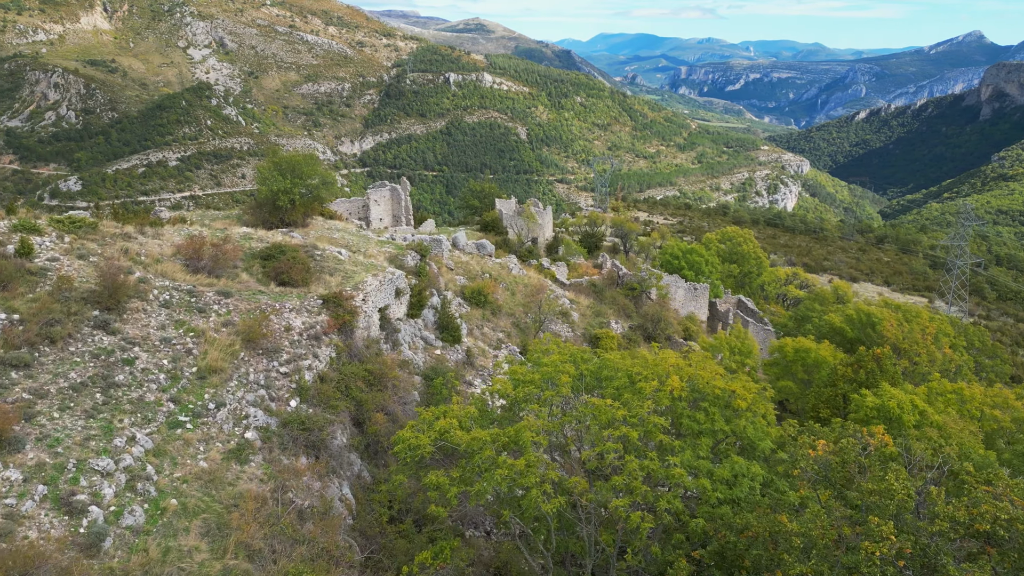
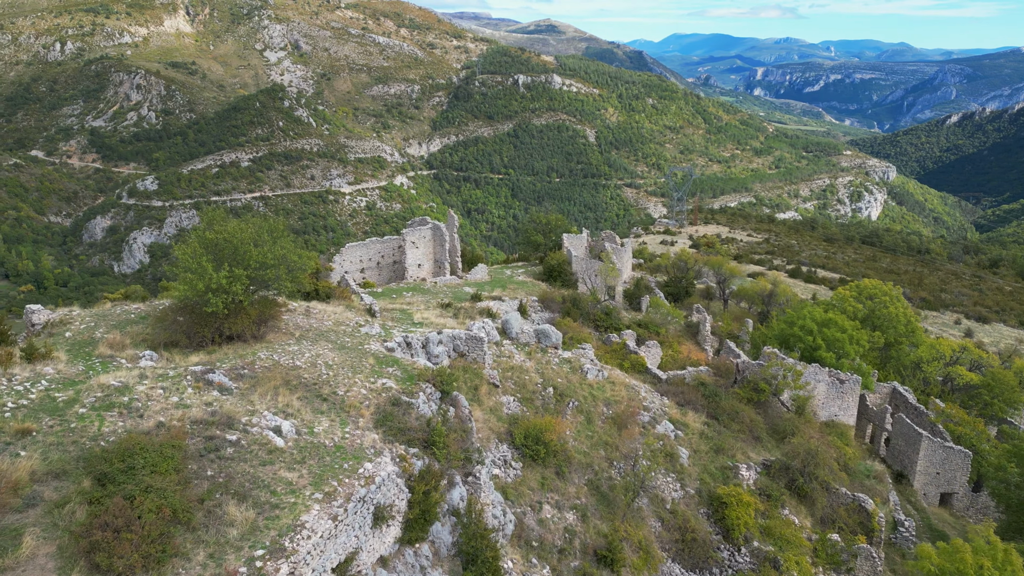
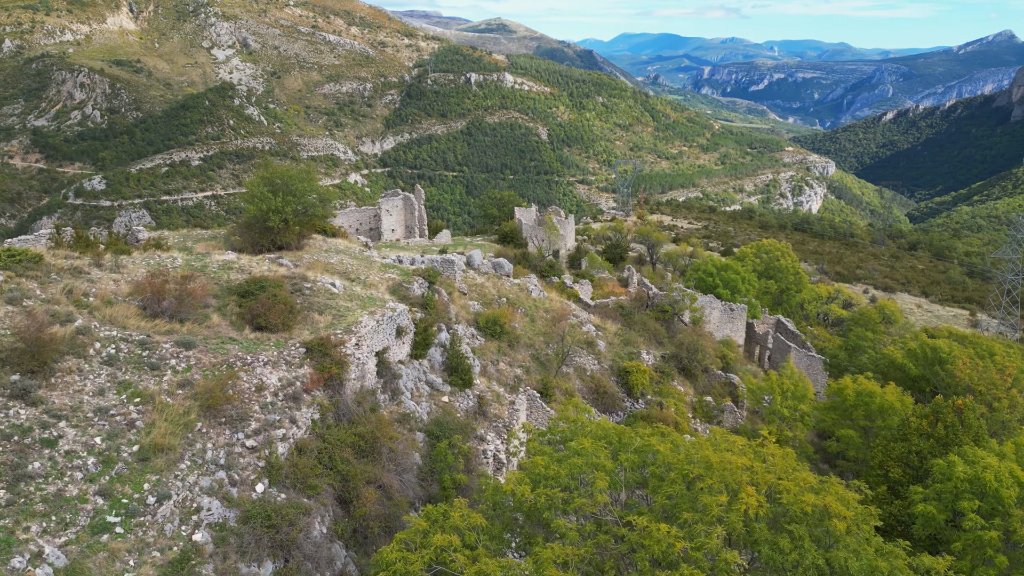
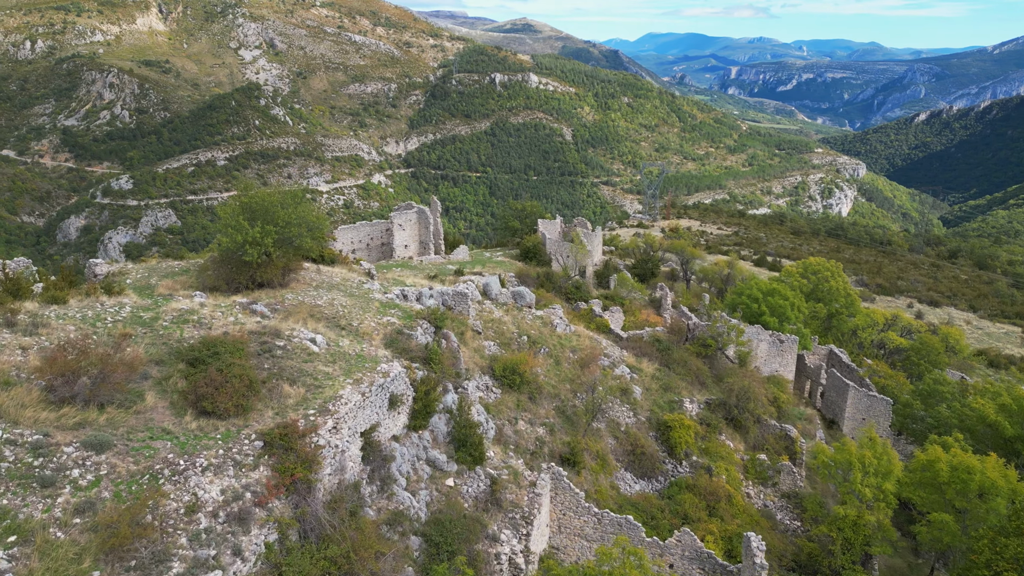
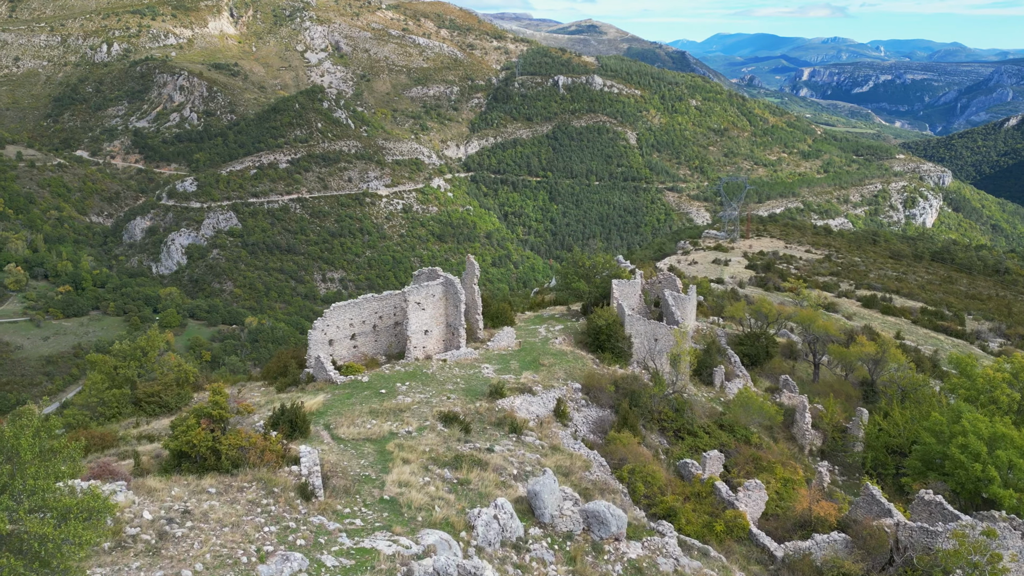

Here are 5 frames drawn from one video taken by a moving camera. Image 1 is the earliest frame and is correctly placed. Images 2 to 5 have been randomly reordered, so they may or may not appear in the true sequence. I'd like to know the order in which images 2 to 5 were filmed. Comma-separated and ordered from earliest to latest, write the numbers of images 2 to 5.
3, 4, 2, 5
